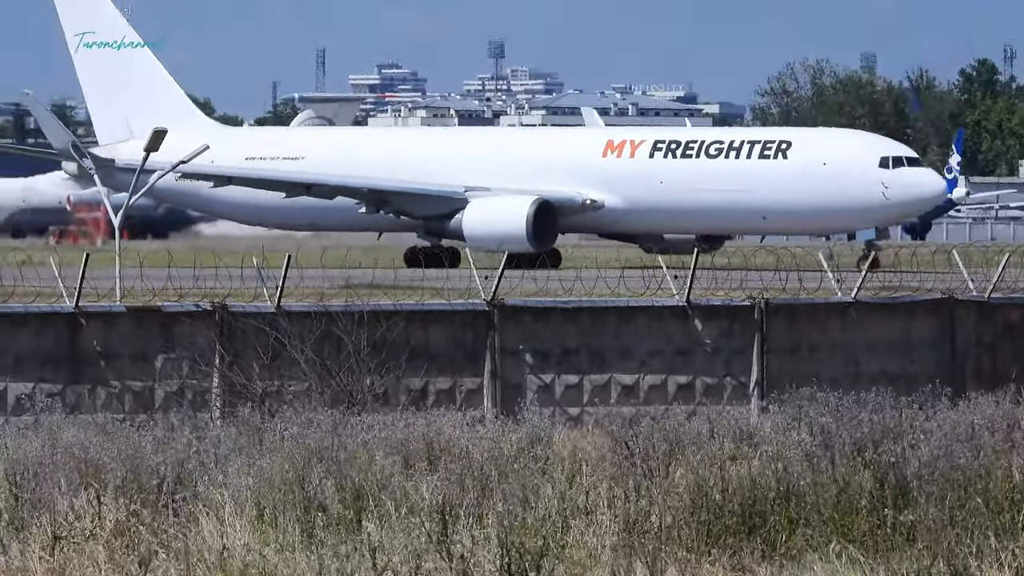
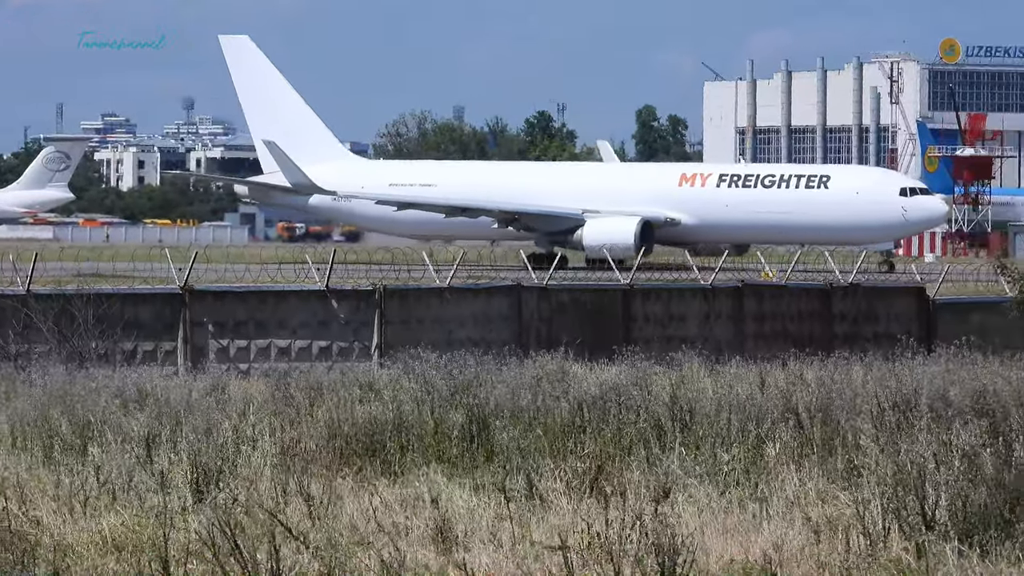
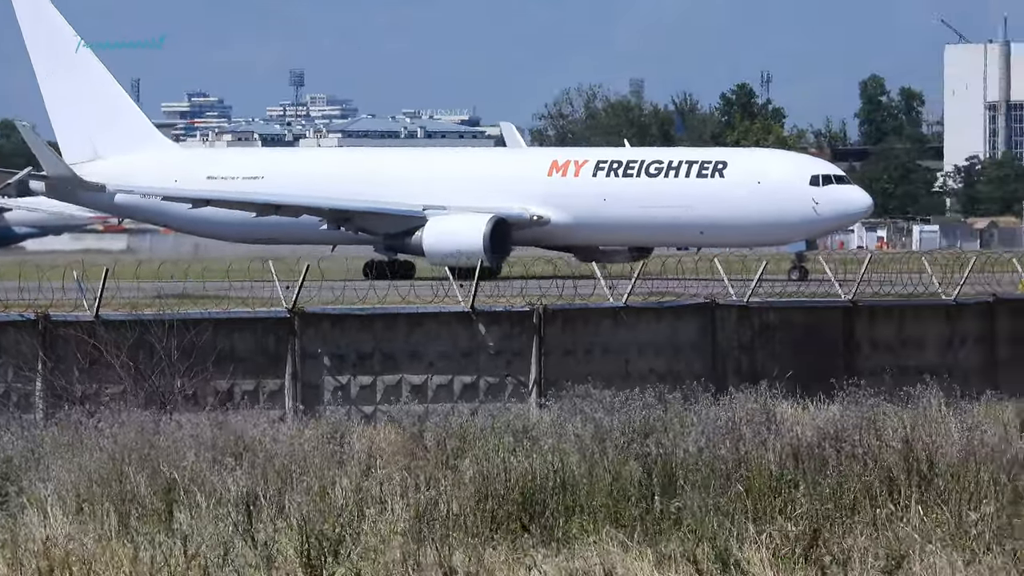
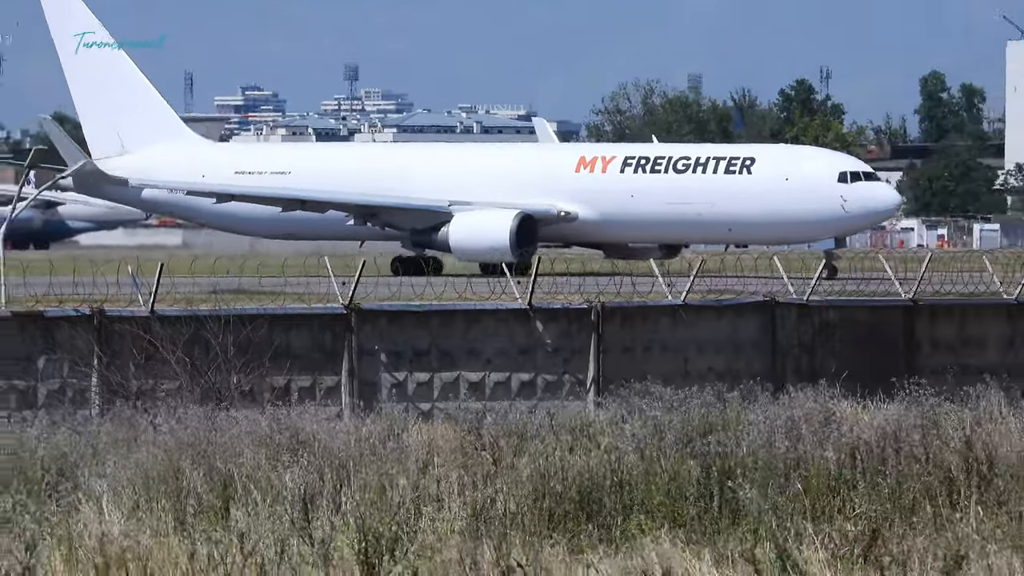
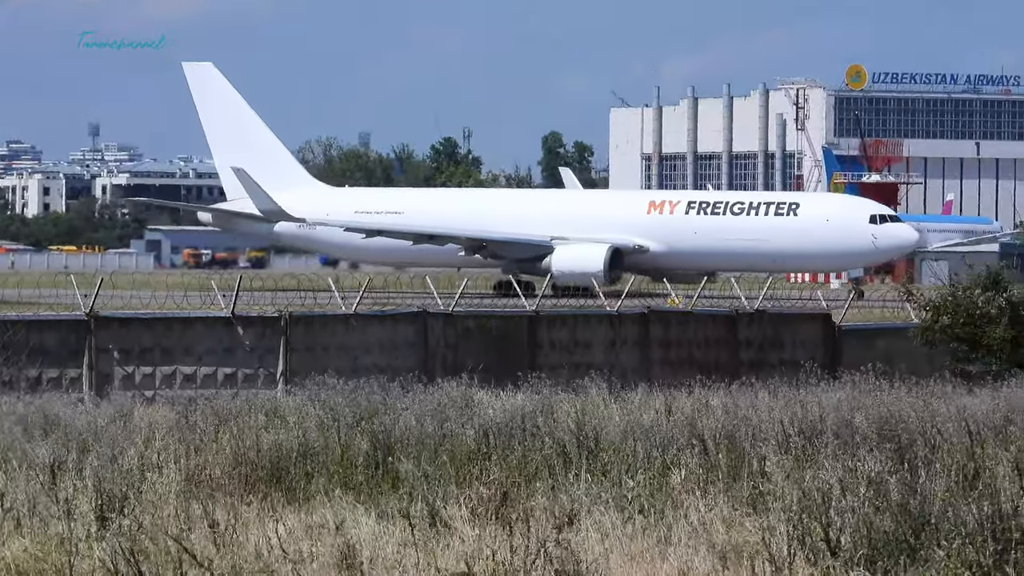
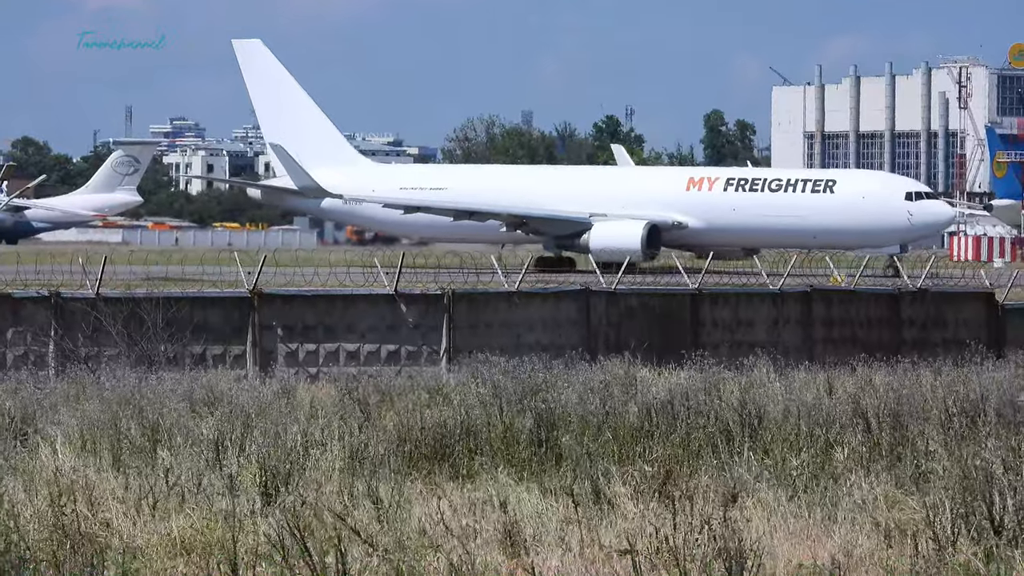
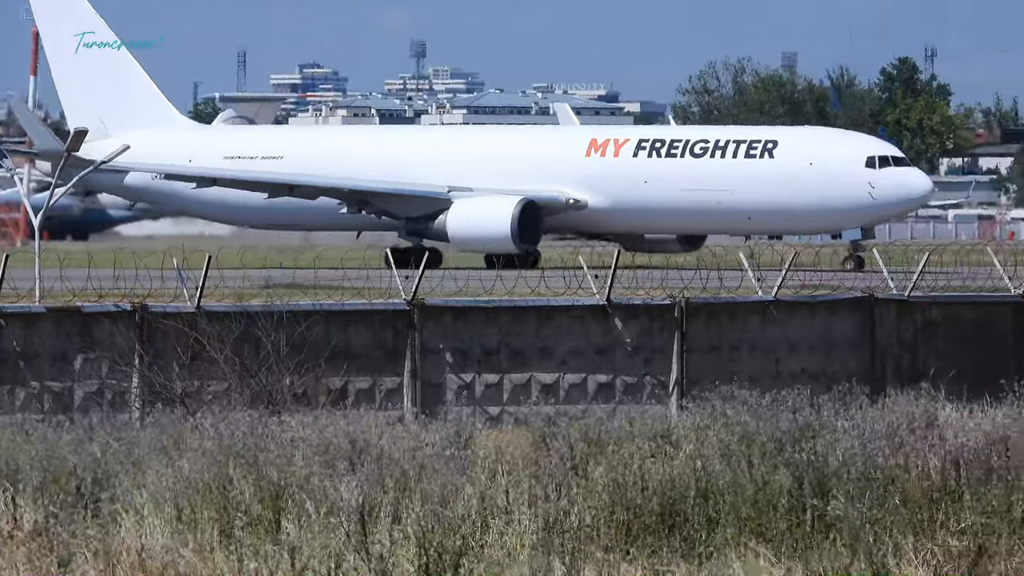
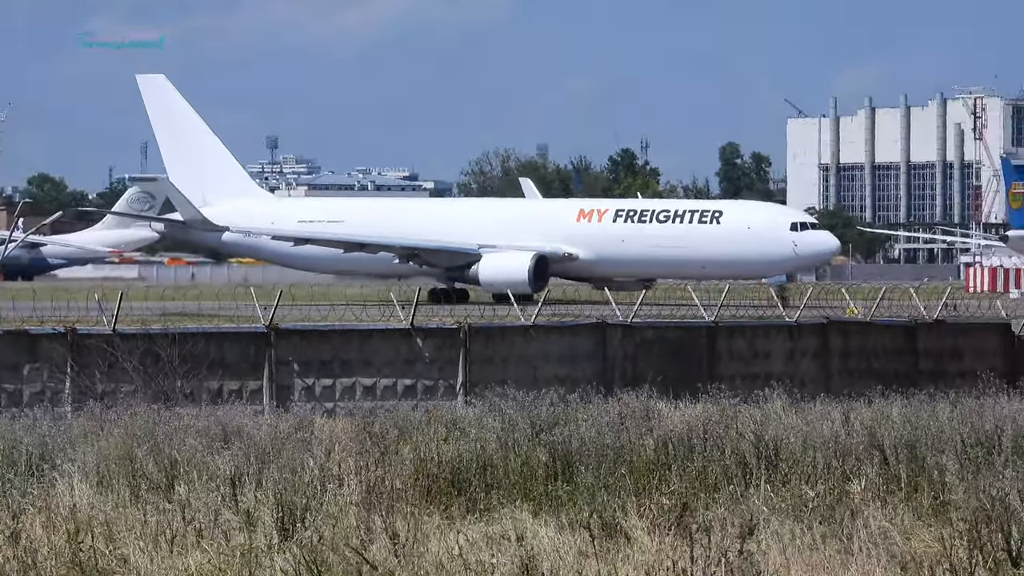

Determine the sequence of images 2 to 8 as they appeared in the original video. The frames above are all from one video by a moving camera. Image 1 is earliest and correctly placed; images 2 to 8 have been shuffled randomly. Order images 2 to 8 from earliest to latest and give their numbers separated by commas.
7, 4, 3, 8, 6, 2, 5
